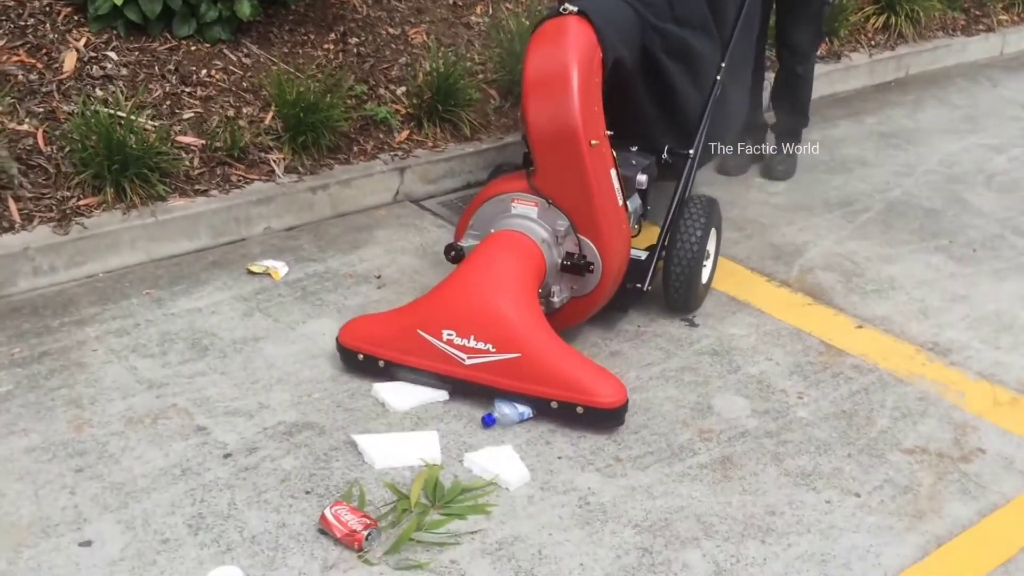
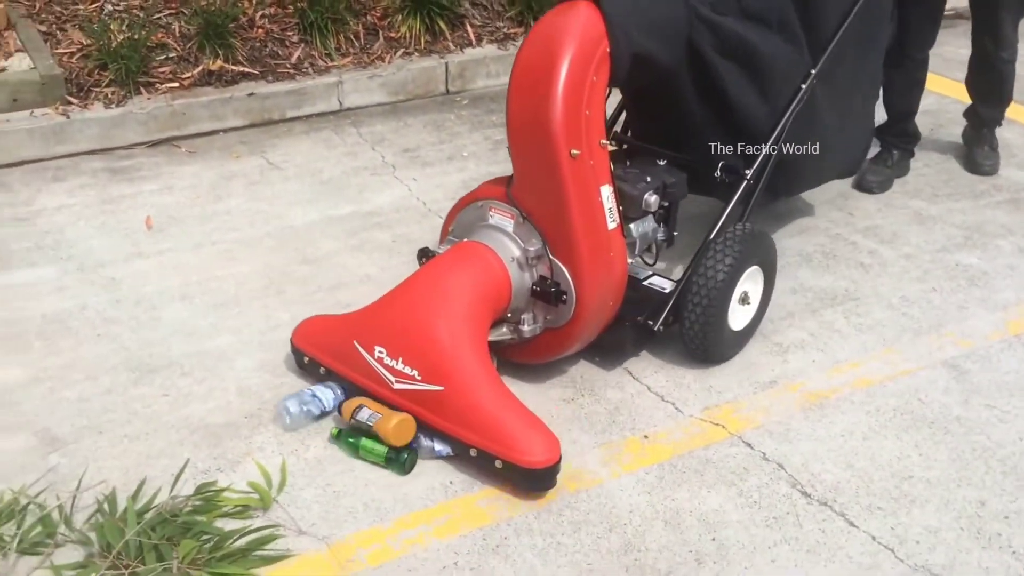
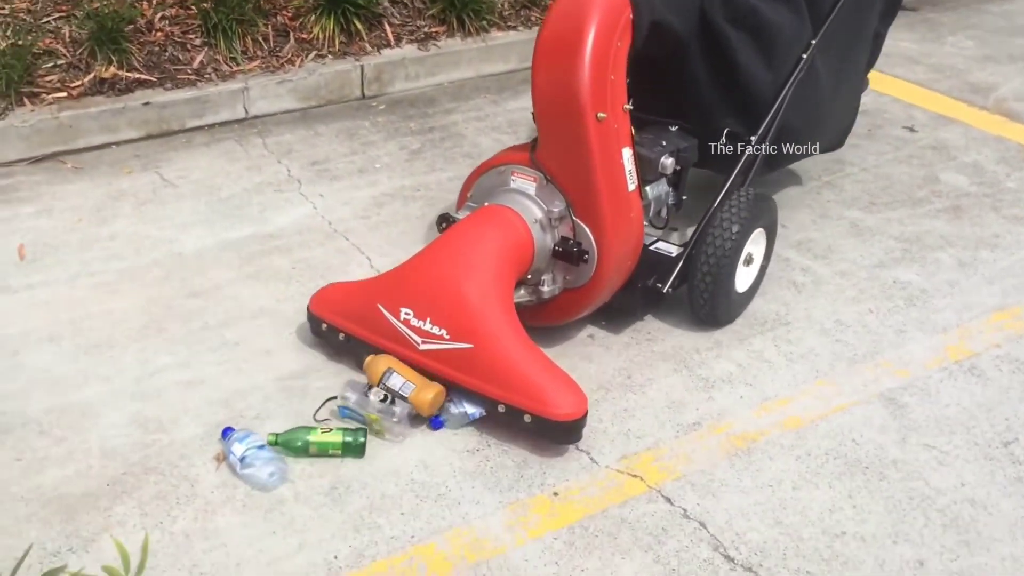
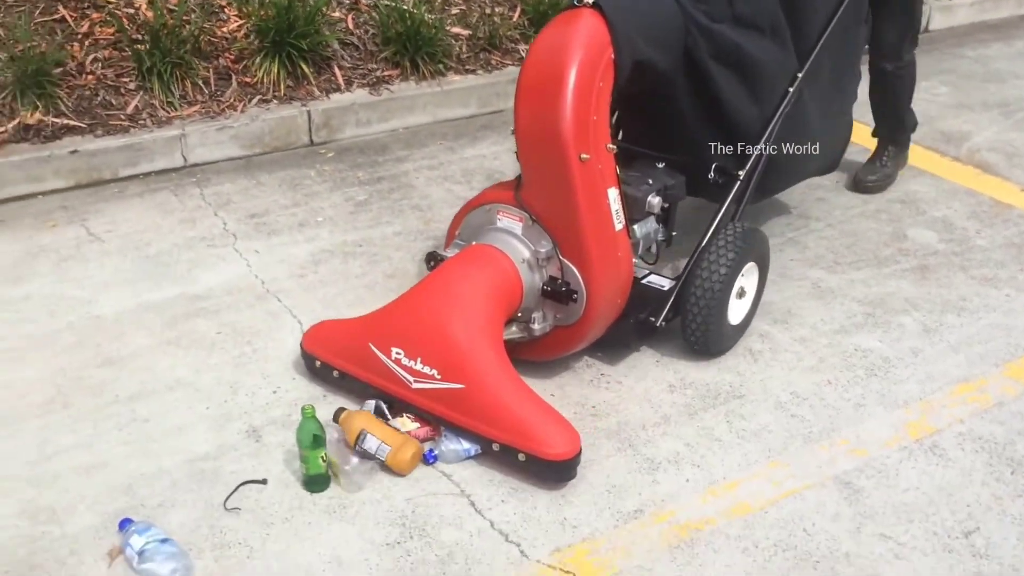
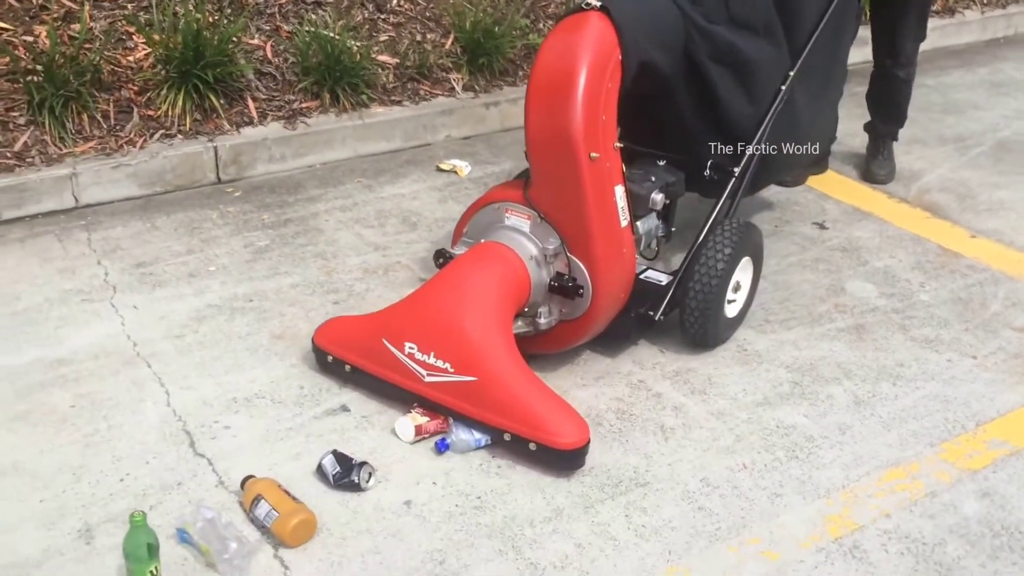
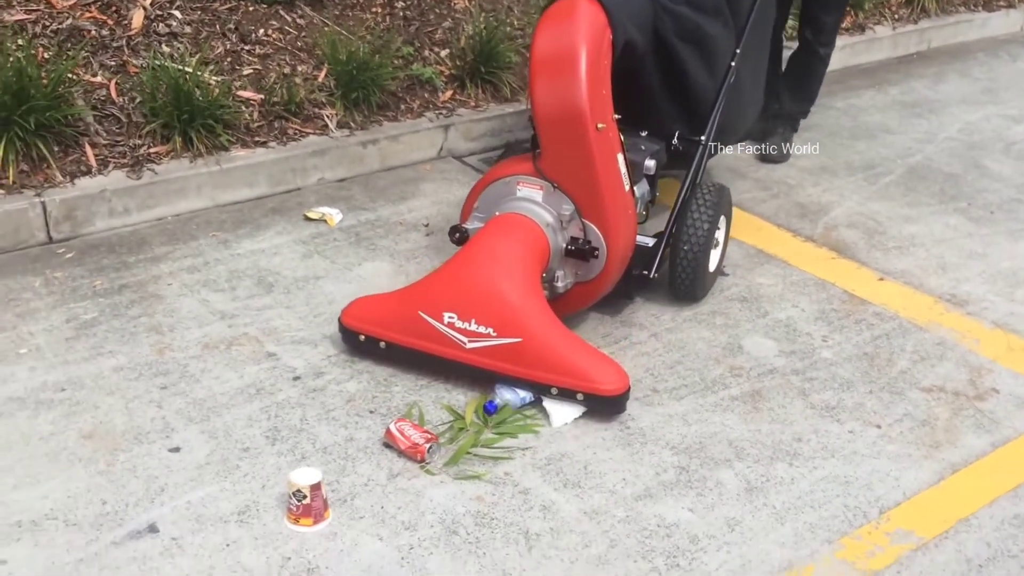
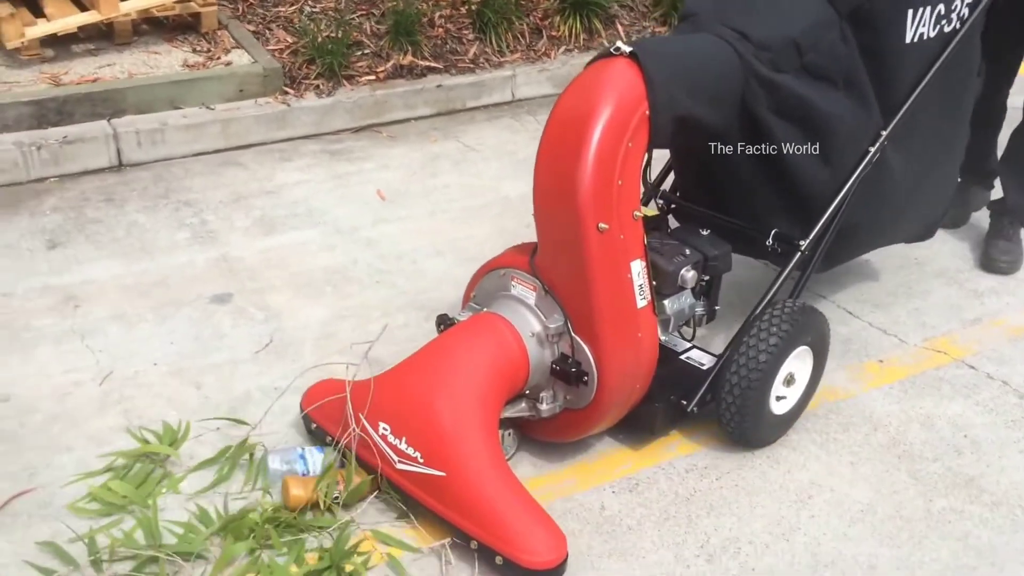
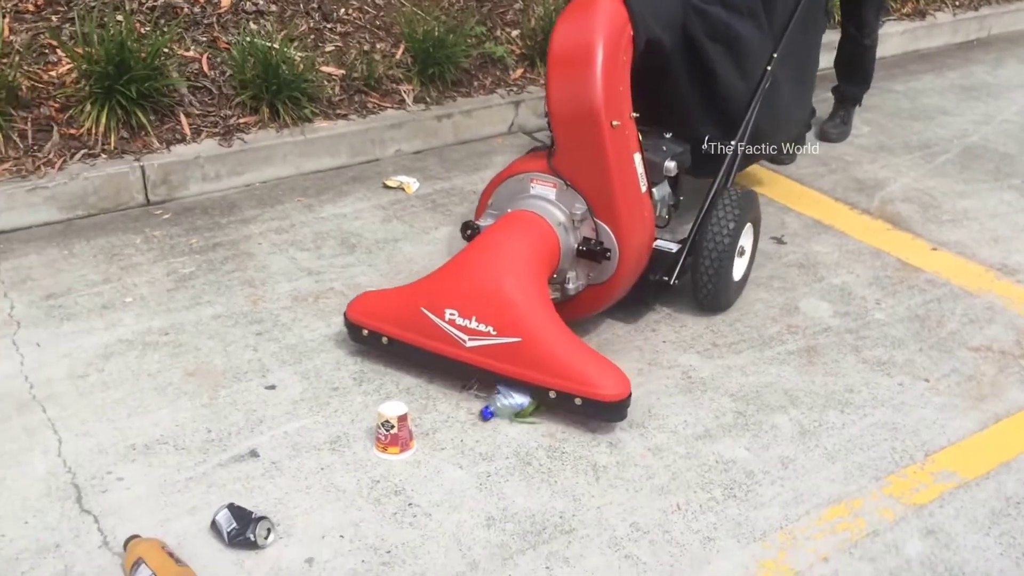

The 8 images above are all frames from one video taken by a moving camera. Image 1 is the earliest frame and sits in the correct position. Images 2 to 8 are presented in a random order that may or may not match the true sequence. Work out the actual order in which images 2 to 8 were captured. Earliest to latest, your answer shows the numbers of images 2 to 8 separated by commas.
6, 8, 5, 4, 3, 2, 7
